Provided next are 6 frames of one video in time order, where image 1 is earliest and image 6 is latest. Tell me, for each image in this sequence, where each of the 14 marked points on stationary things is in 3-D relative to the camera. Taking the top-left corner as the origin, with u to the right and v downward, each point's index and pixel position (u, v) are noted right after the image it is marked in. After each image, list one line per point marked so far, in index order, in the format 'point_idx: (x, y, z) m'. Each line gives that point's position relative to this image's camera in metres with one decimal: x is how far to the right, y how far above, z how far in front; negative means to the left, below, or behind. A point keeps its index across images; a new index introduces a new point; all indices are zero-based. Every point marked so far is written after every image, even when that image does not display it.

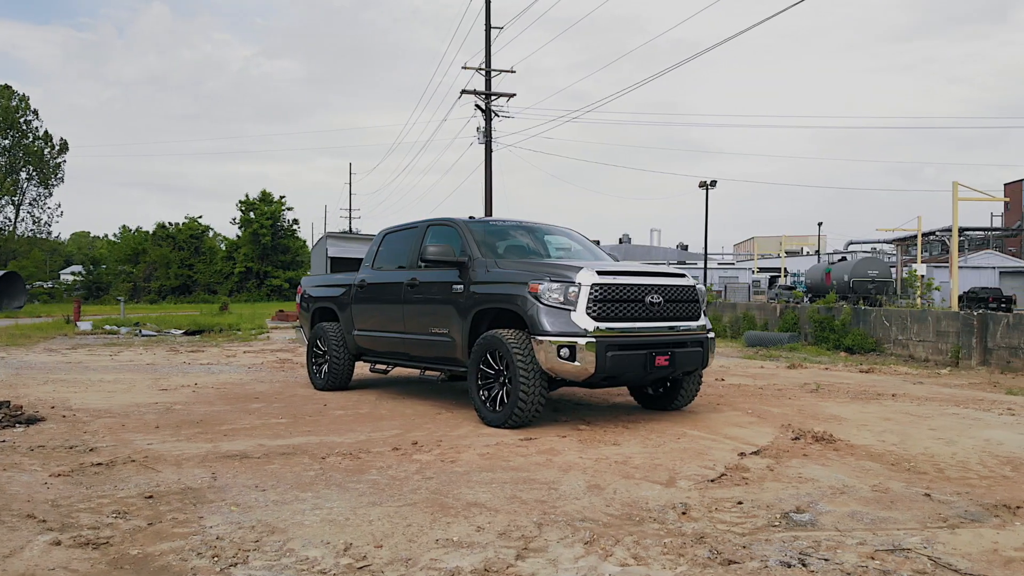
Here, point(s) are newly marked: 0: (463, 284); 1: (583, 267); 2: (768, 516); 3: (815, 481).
0: (-0.5, 0.0, +8.0) m
1: (+0.6, +0.2, +7.1) m
2: (+1.5, -1.3, +4.5) m
3: (+2.0, -1.3, +5.2) m
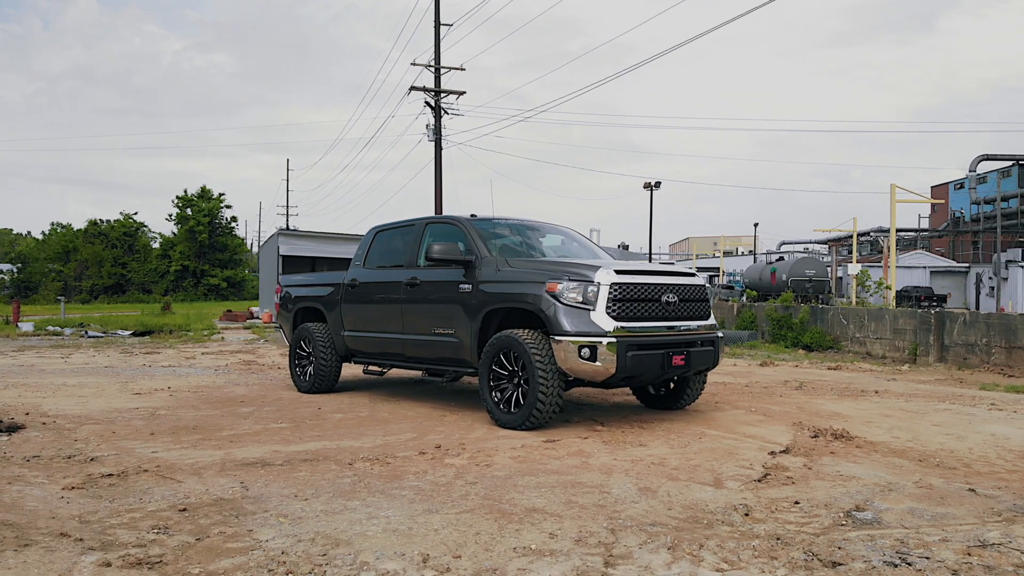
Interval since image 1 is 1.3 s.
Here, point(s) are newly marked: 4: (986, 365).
0: (-0.4, 0.0, +7.9) m
1: (+0.8, +0.2, +7.1) m
2: (+1.8, -1.3, +4.5) m
3: (+2.3, -1.2, +5.3) m
4: (+9.2, -1.5, +15.5) m
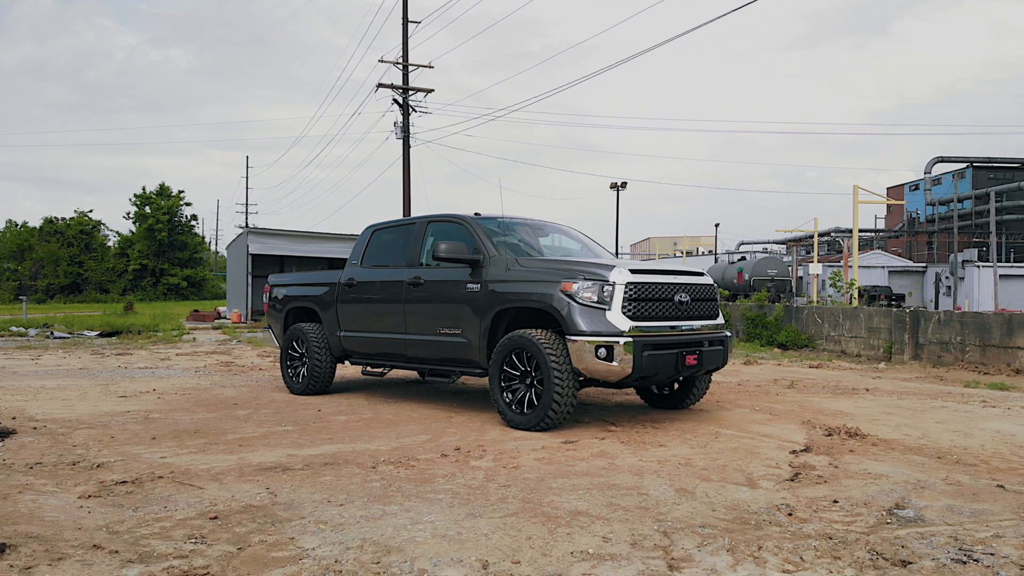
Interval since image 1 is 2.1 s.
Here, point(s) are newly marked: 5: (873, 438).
0: (-0.3, 0.0, +7.8) m
1: (+0.9, +0.2, +7.0) m
2: (+2.0, -1.3, +4.5) m
3: (+2.5, -1.2, +5.3) m
4: (+8.9, -1.5, +15.8) m
5: (+3.0, -1.2, +6.6) m
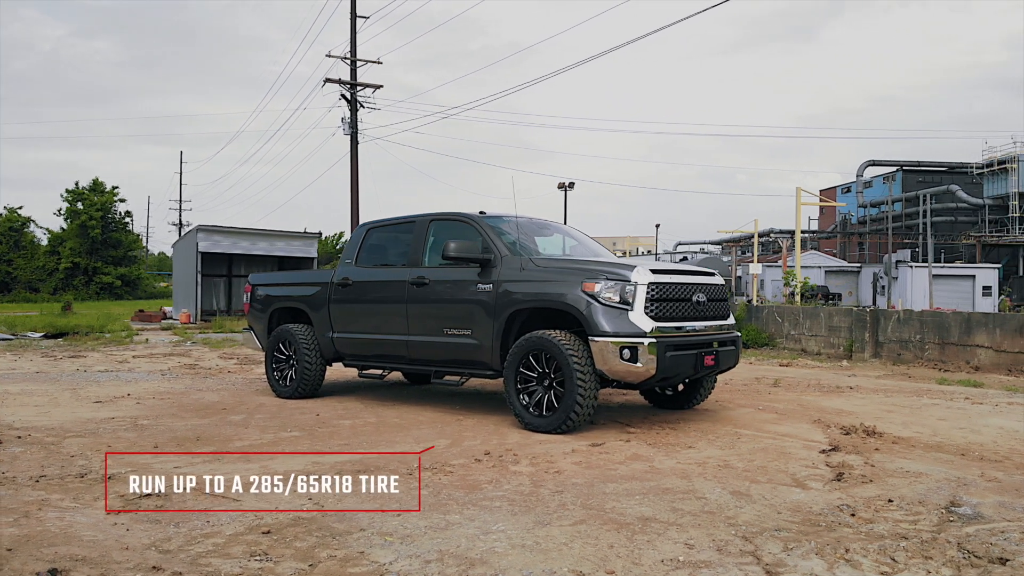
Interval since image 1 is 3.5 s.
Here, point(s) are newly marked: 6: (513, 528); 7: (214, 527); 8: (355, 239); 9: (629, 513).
0: (-0.2, 0.0, +7.6) m
1: (+1.1, +0.2, +7.0) m
2: (+2.4, -1.3, +4.6) m
3: (+2.8, -1.2, +5.4) m
4: (+8.3, -1.5, +16.4) m
5: (+3.2, -1.2, +6.8) m
6: (0.0, -1.3, +4.2) m
7: (-1.6, -1.3, +4.3) m
8: (-1.8, +0.6, +9.4) m
9: (+0.6, -1.3, +4.5) m
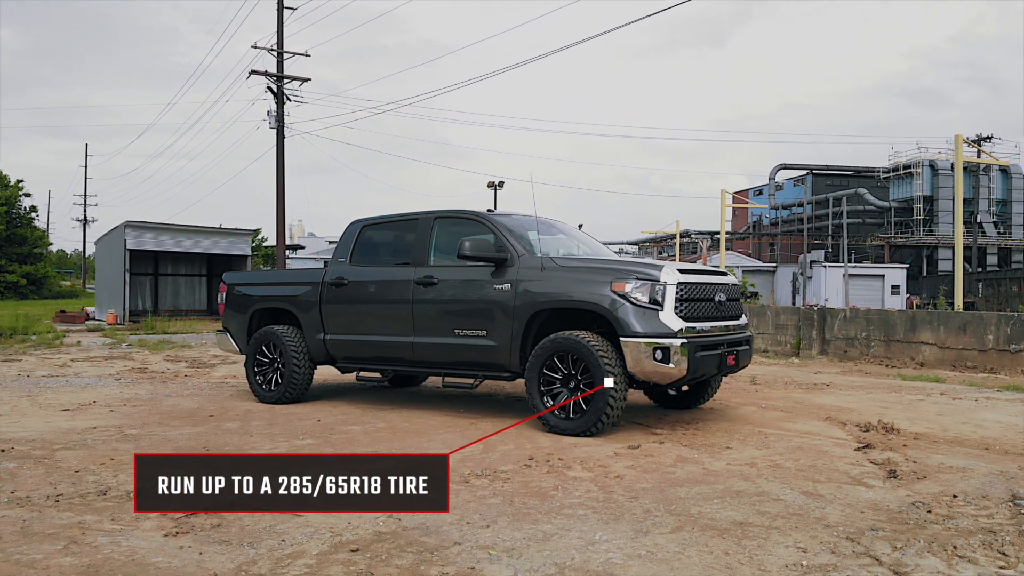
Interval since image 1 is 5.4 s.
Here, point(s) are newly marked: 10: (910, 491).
0: (-0.1, 0.0, +7.4) m
1: (+1.3, +0.2, +6.9) m
2: (+2.9, -1.3, +4.7) m
3: (+3.2, -1.3, +5.5) m
4: (+7.5, -1.4, +17.0) m
5: (+3.4, -1.2, +6.9) m
6: (+0.5, -1.3, +4.1) m
7: (-1.1, -1.3, +4.0) m
8: (-1.9, +0.6, +9.0) m
9: (+1.1, -1.3, +4.4) m
10: (+2.5, -1.3, +5.0) m
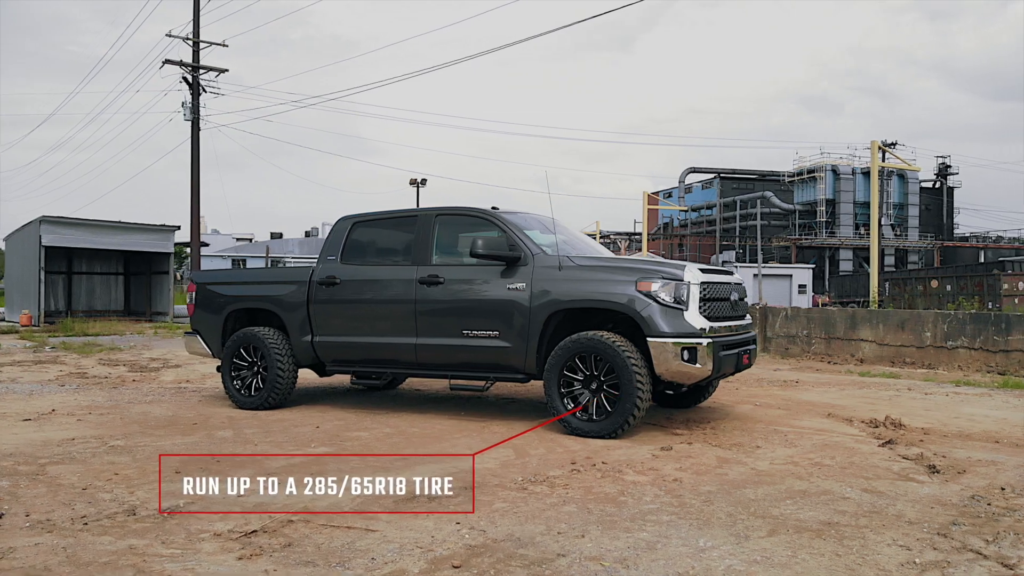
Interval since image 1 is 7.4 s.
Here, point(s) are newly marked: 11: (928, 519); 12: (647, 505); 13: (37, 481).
0: (+0.1, 0.0, +7.3) m
1: (+1.5, +0.2, +6.9) m
2: (+3.3, -1.3, +4.9) m
3: (+3.5, -1.2, +5.7) m
4: (+6.5, -1.4, +17.7) m
5: (+3.6, -1.2, +7.2) m
6: (+1.0, -1.3, +4.0) m
7: (-0.6, -1.3, +3.7) m
8: (-1.9, +0.6, +8.6) m
9: (+1.6, -1.3, +4.4) m
10: (+2.9, -1.3, +5.1) m
11: (+2.3, -1.3, +4.4) m
12: (+0.8, -1.3, +4.6) m
13: (-3.3, -1.3, +5.5) m
